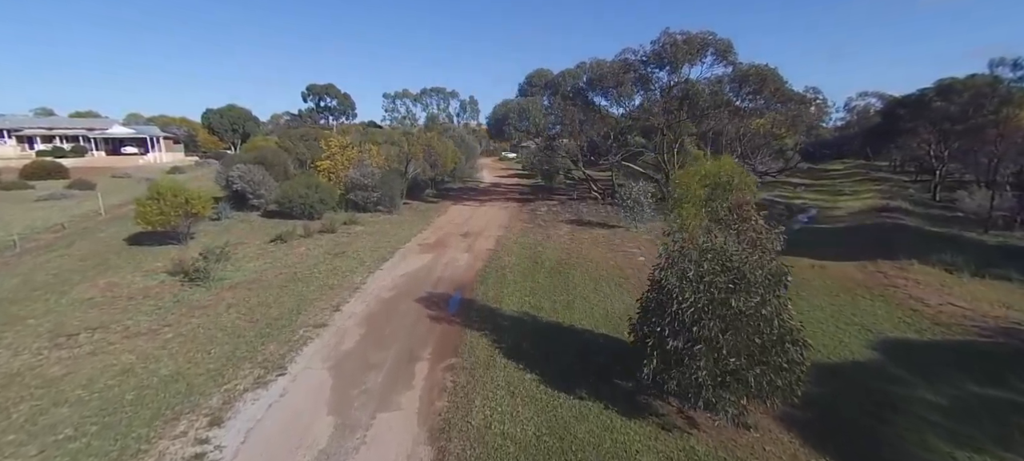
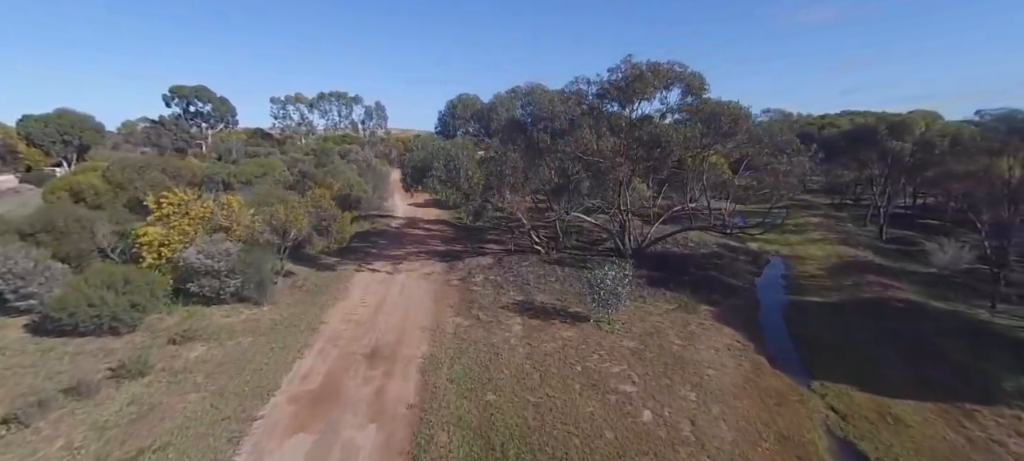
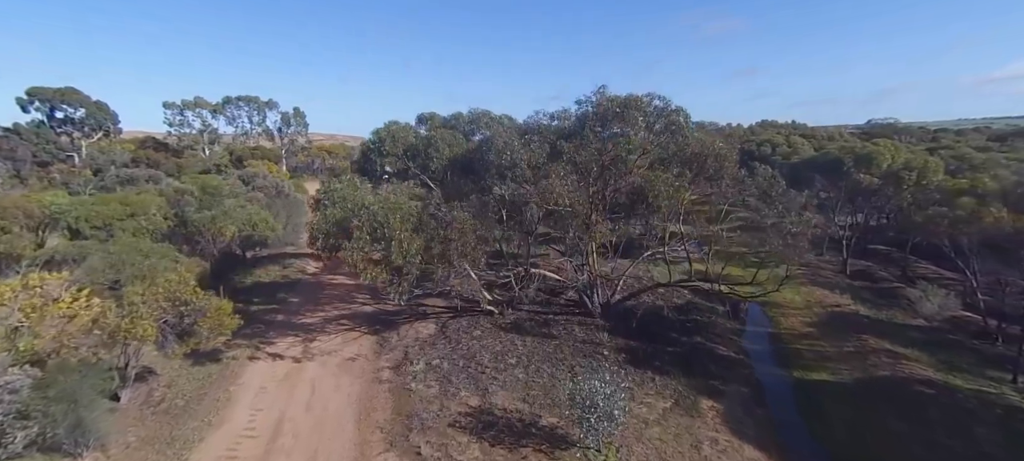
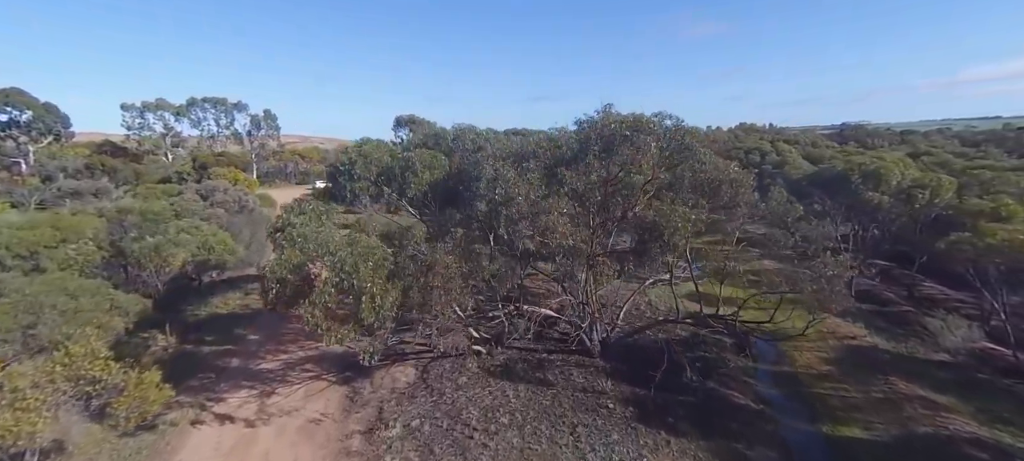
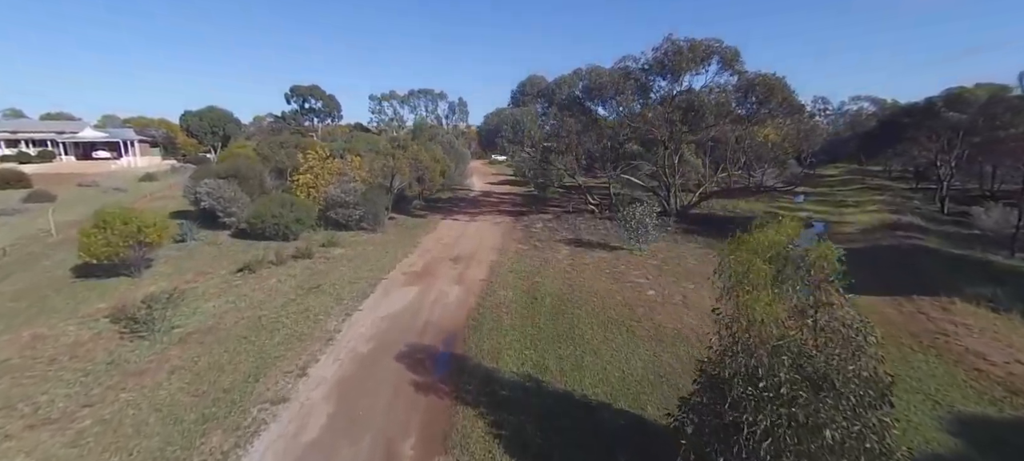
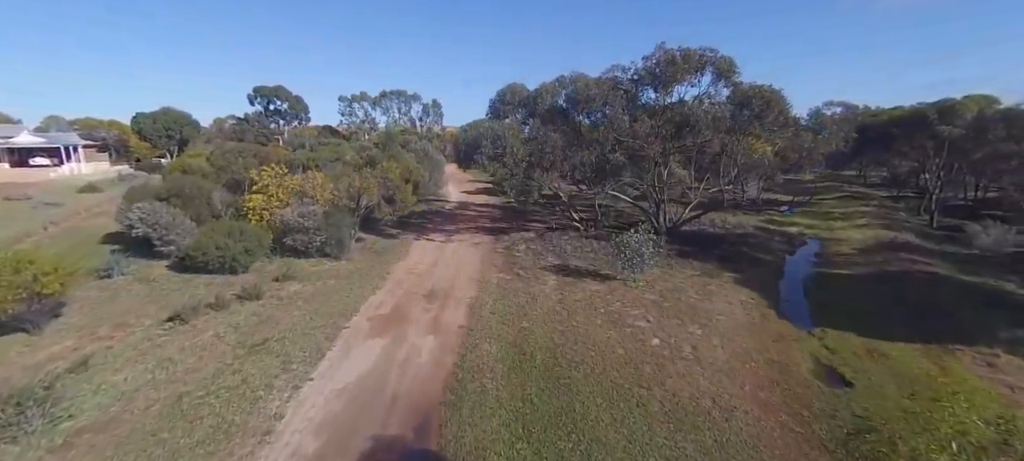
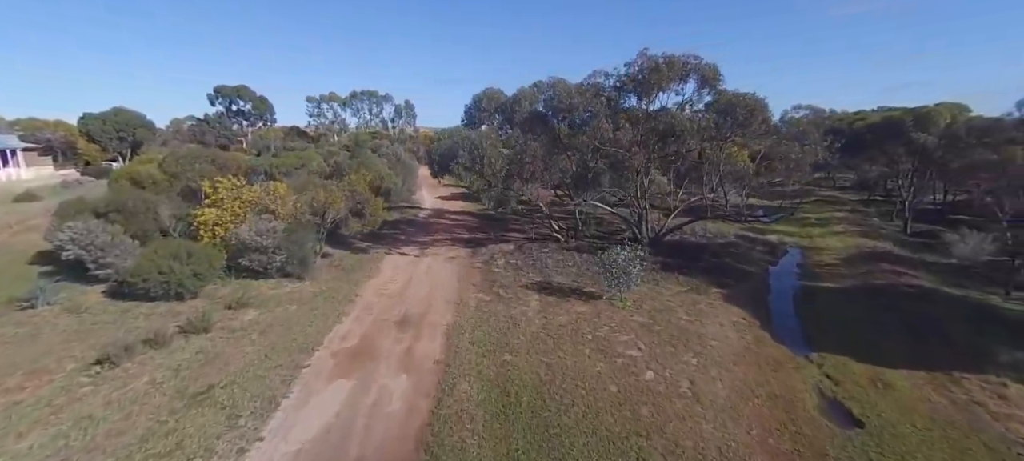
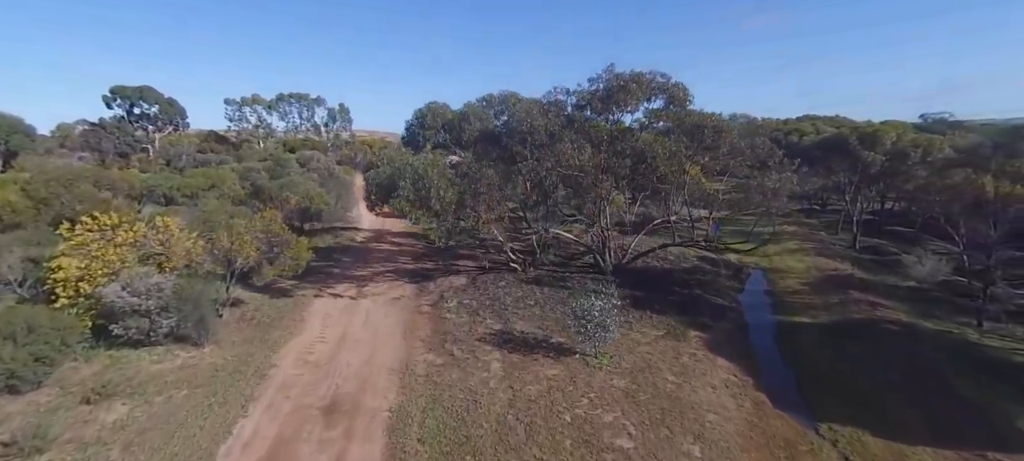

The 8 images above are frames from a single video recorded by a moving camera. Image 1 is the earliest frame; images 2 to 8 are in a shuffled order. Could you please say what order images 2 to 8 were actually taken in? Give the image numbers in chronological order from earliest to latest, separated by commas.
5, 6, 7, 2, 8, 3, 4
